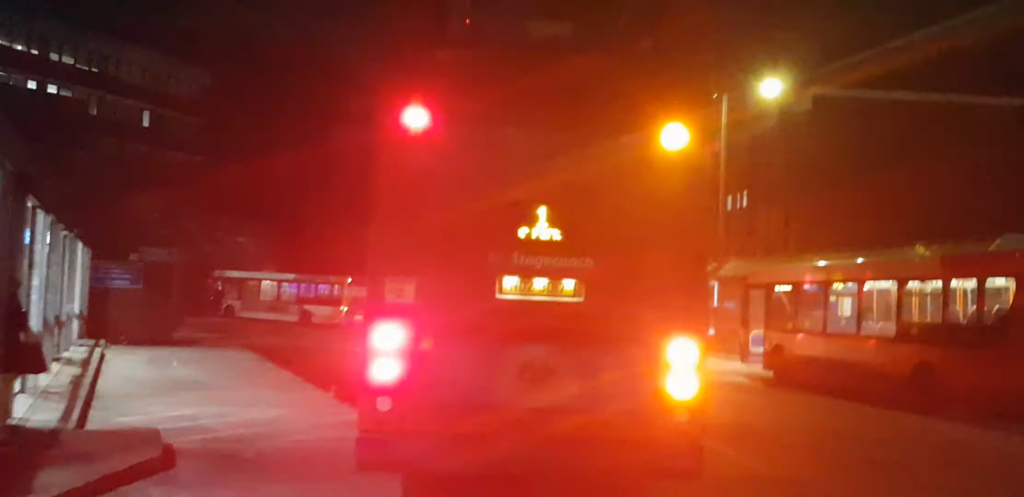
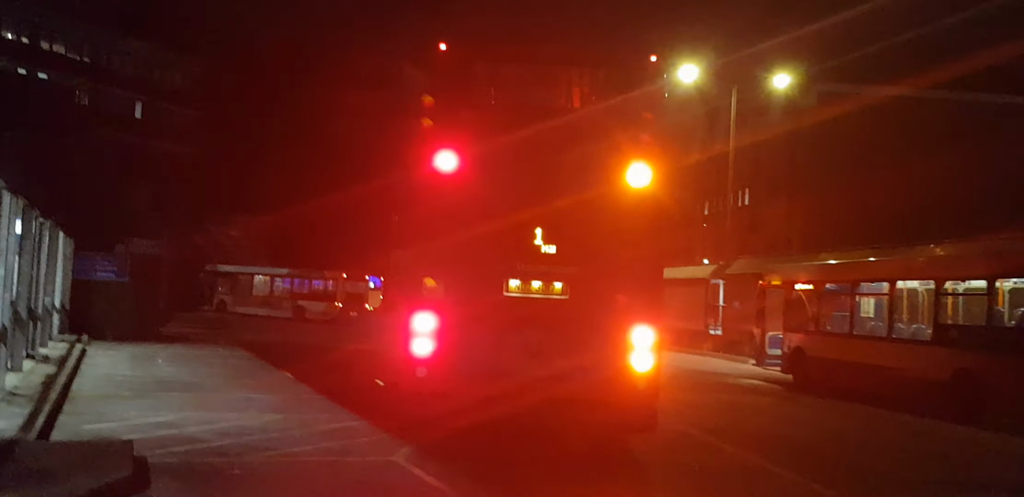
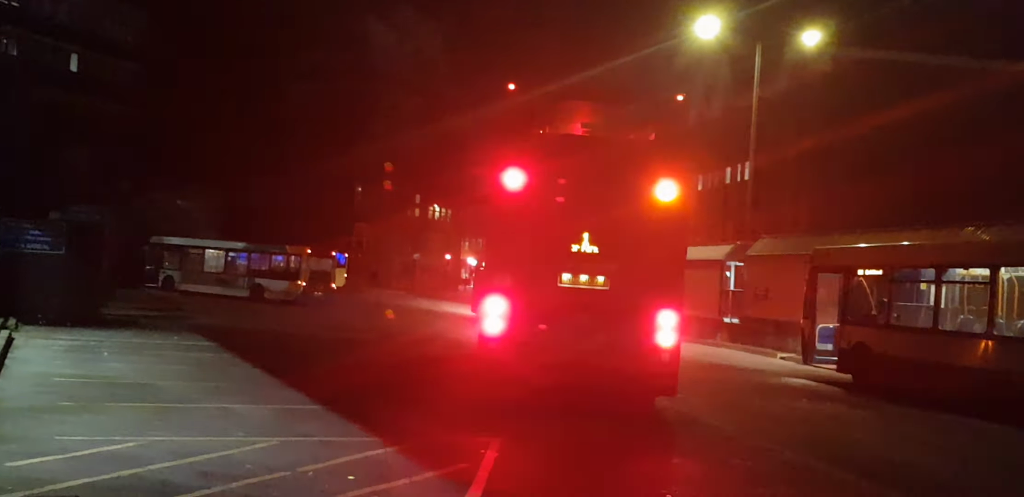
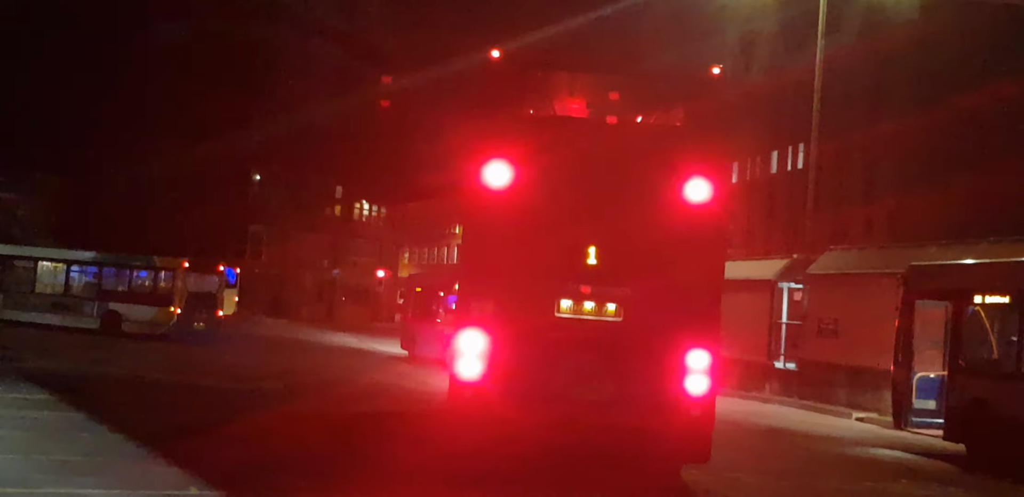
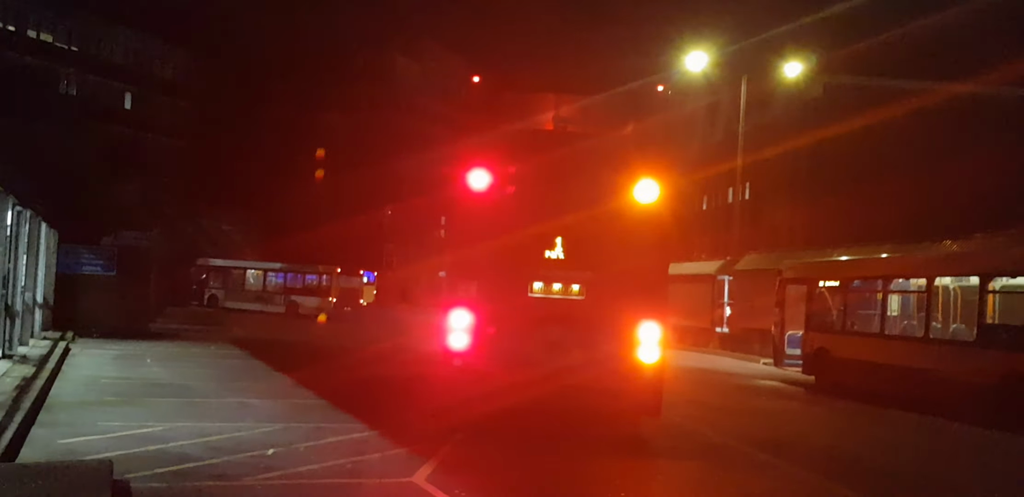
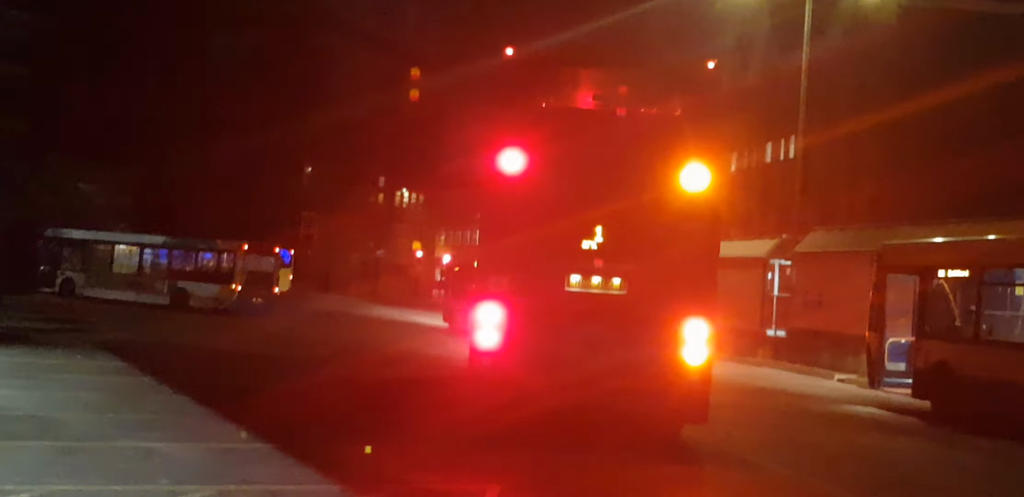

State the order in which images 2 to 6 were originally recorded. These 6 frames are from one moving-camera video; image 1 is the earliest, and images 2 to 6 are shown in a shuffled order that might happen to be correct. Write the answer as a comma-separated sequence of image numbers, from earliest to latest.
2, 5, 3, 6, 4
